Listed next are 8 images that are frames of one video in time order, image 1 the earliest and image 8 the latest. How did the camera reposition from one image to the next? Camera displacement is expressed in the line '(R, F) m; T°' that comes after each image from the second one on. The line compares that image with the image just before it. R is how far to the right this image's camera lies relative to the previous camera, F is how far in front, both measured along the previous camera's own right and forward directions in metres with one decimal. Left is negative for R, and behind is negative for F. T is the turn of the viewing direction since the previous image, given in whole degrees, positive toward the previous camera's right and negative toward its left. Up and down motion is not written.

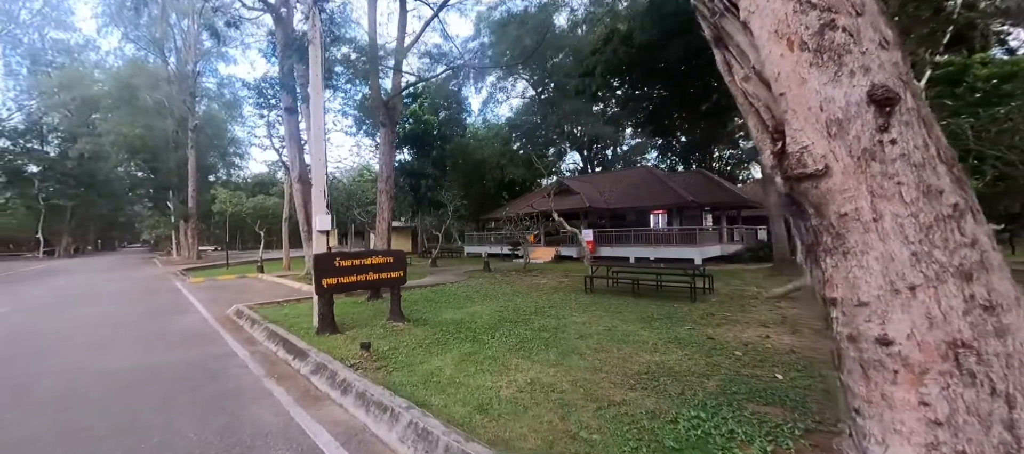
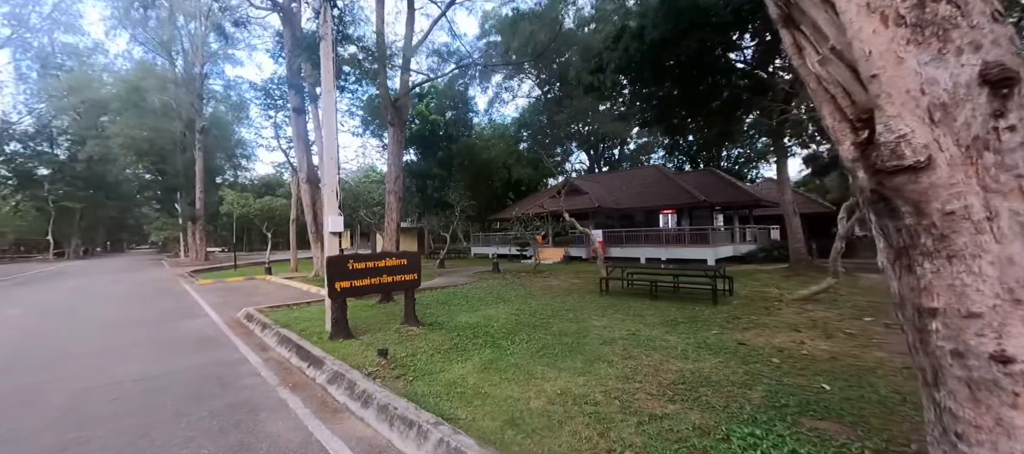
(-0.2, +0.2) m; -1°
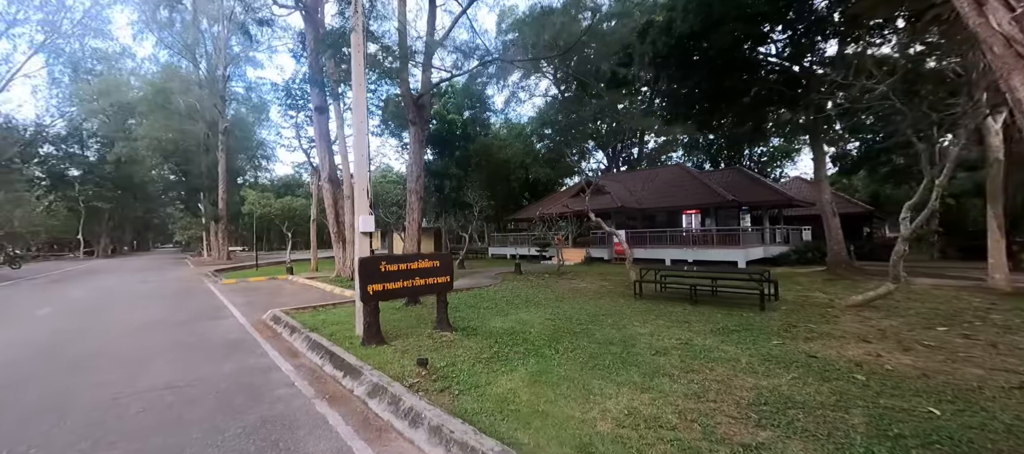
(-0.4, +0.4) m; -2°
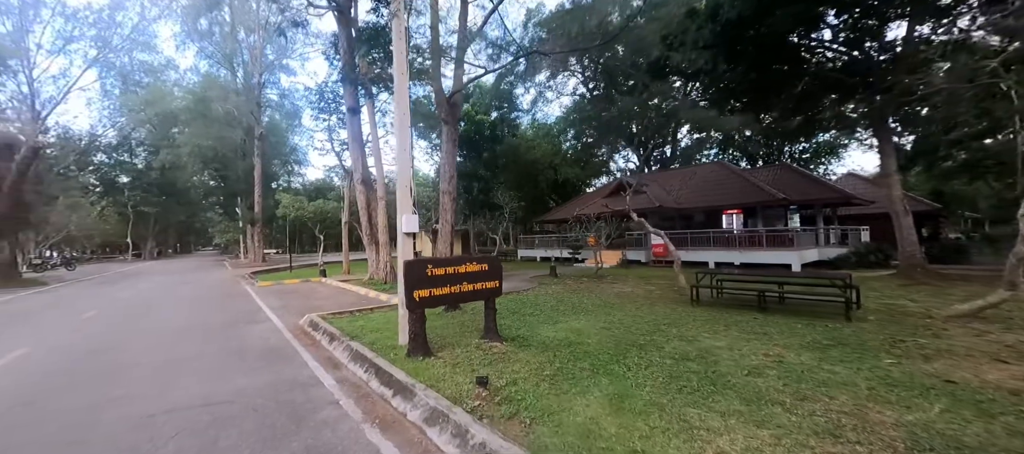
(-0.5, +0.5) m; -4°
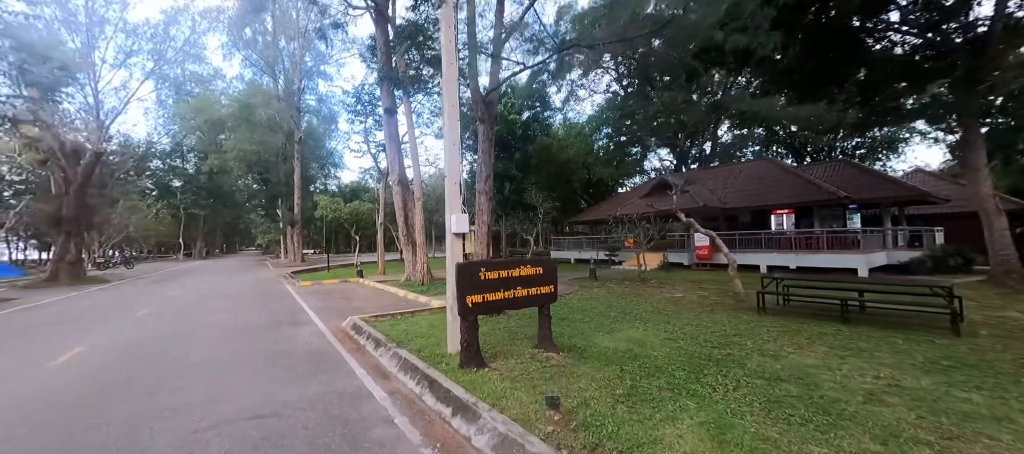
(-0.4, +0.4) m; -4°
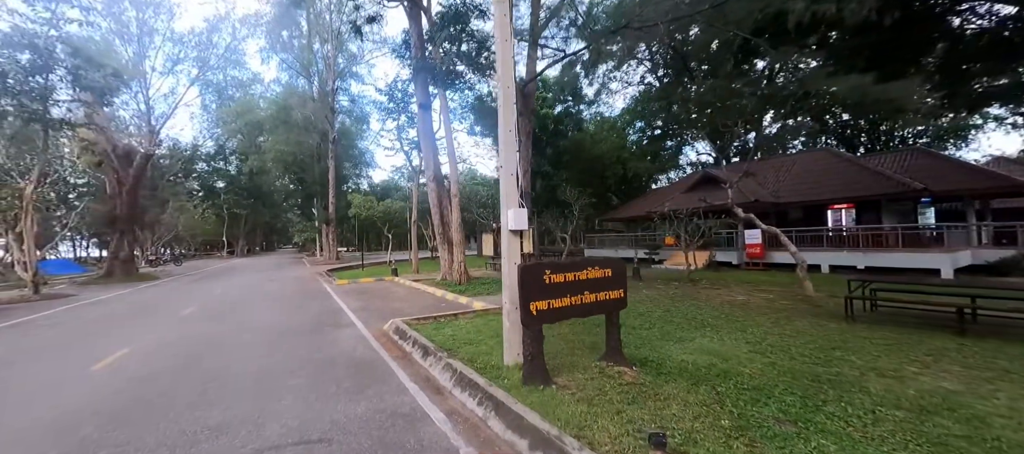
(-0.4, +0.6) m; -4°
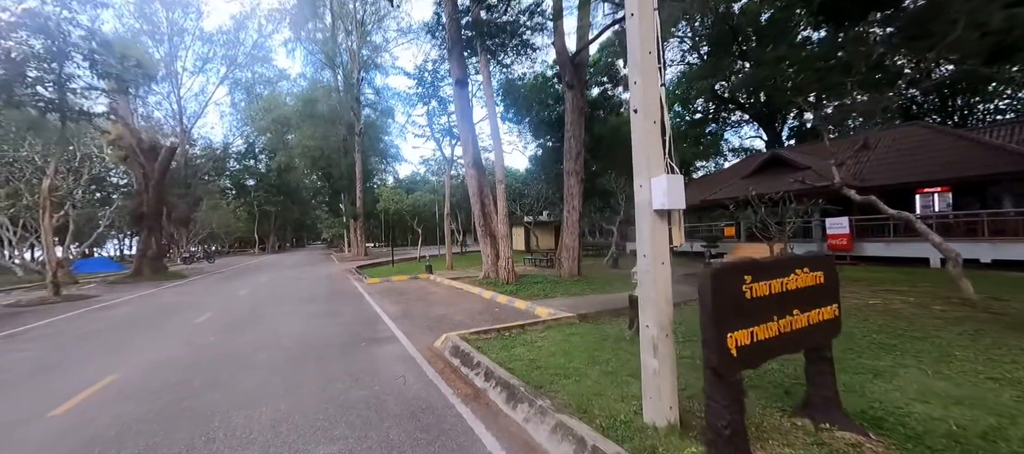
(-0.9, +1.6) m; -3°
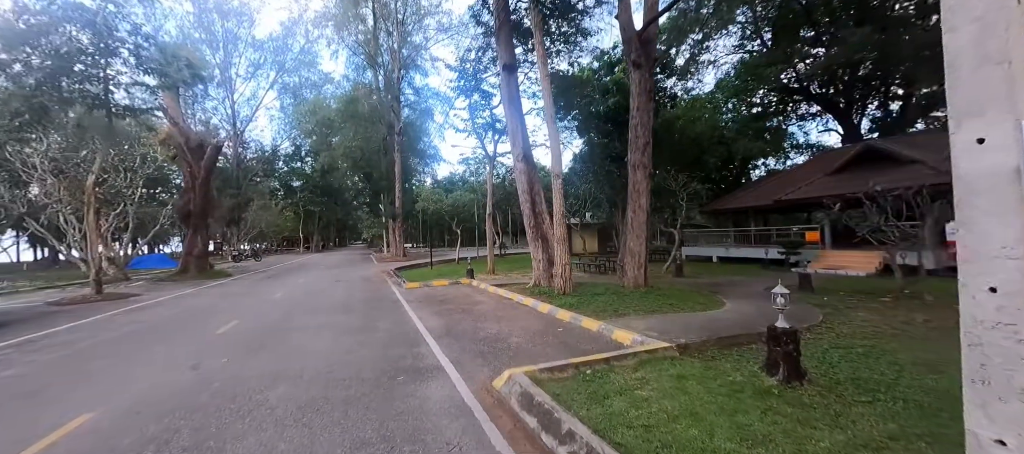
(-0.6, +1.3) m; -5°
